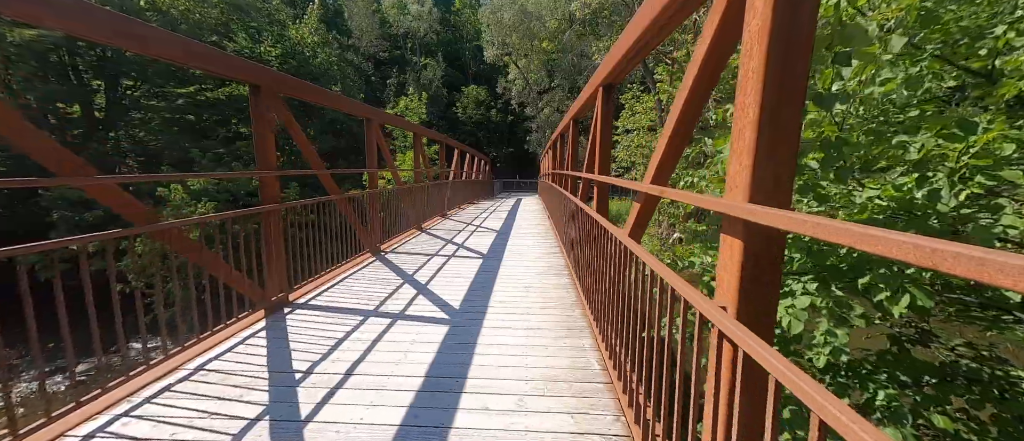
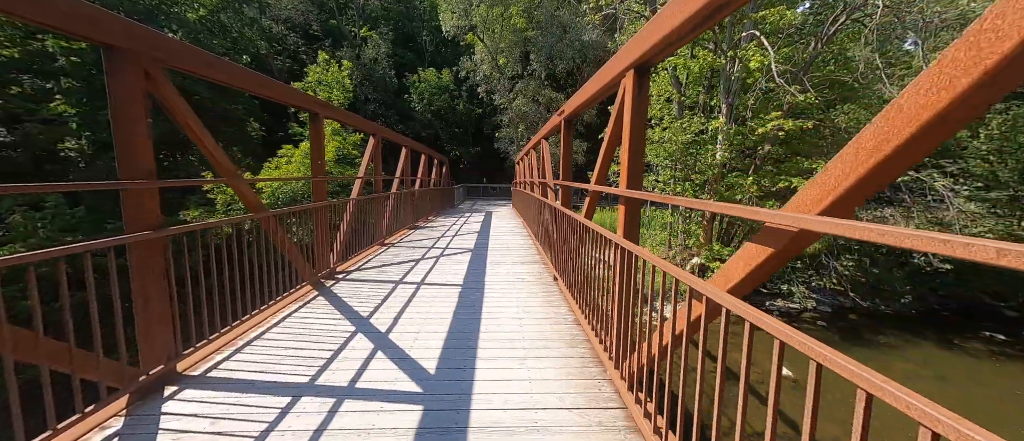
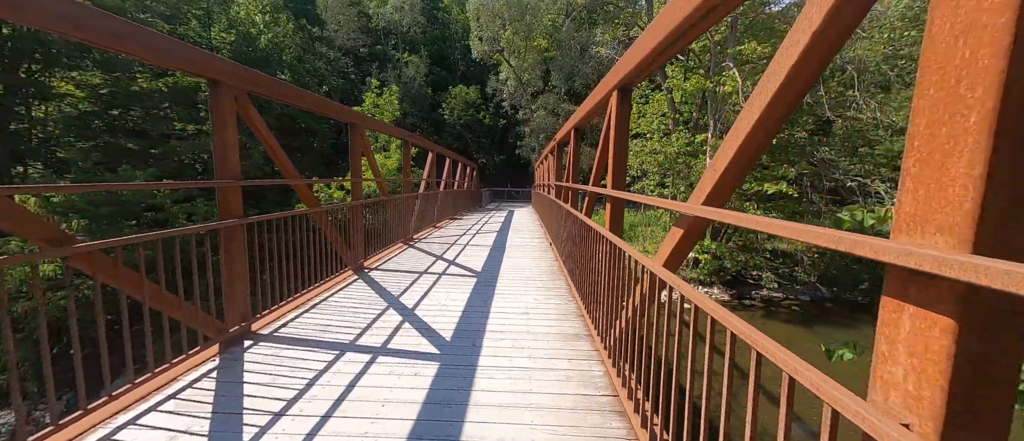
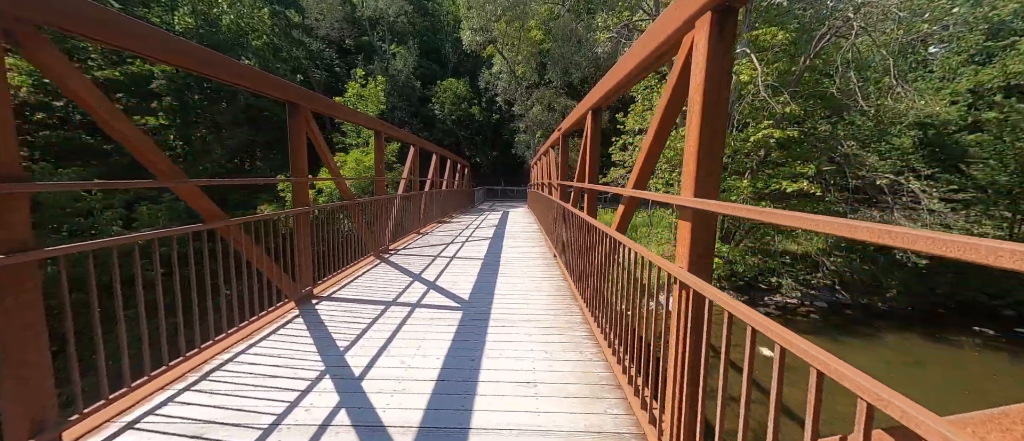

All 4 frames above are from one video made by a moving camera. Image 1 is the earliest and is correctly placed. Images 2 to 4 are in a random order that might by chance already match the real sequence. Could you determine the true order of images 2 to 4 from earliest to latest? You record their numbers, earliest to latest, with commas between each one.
3, 4, 2
